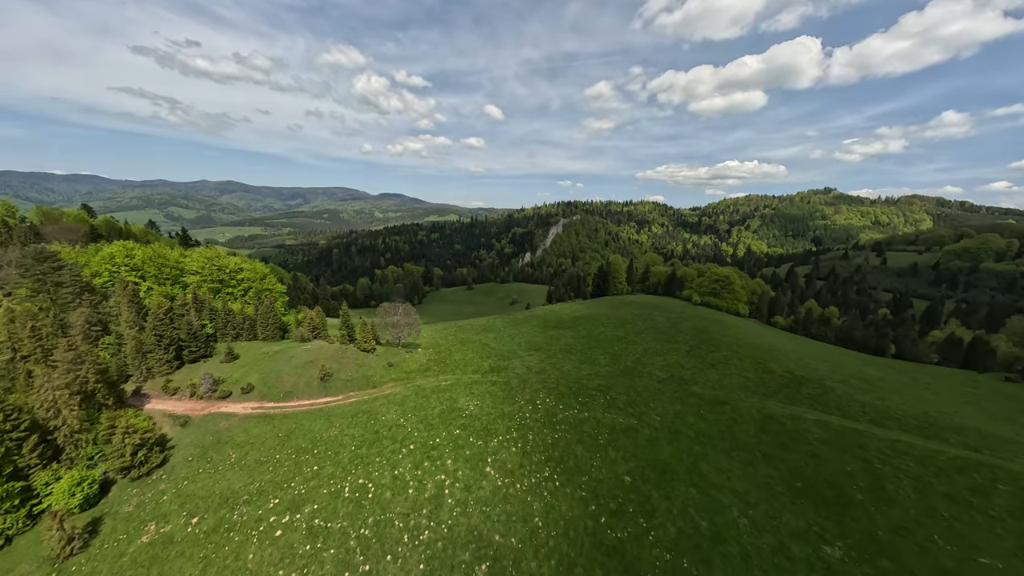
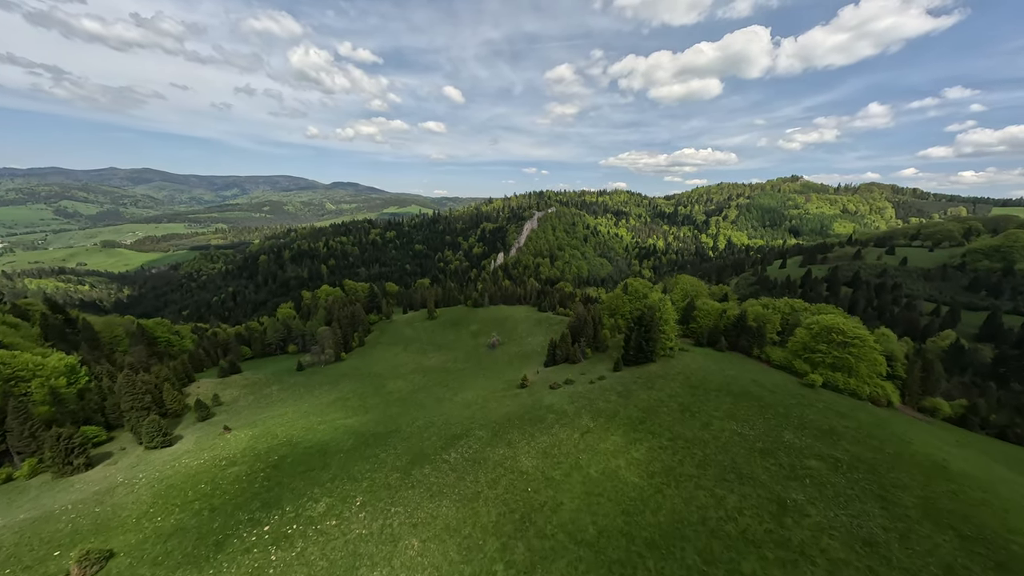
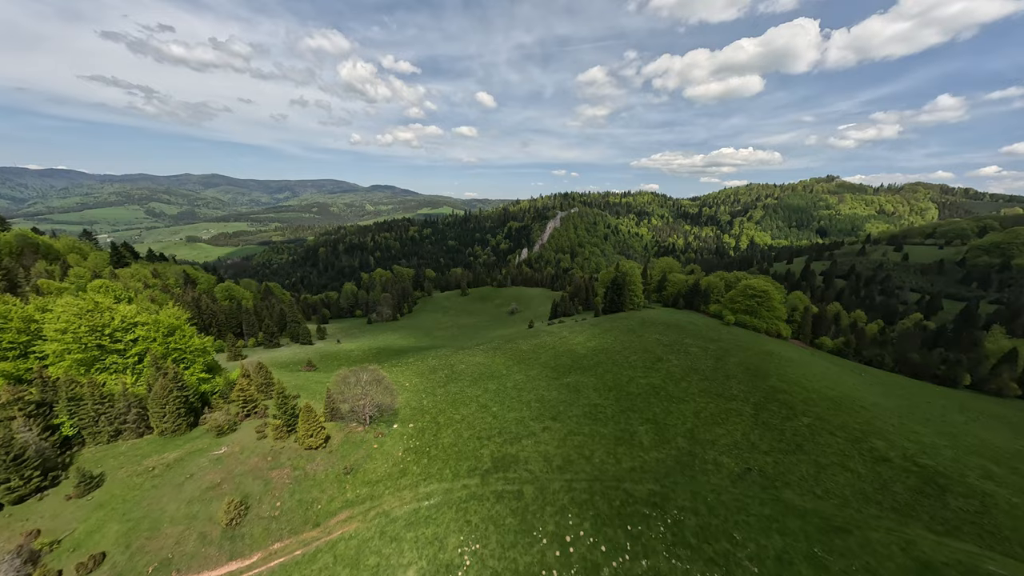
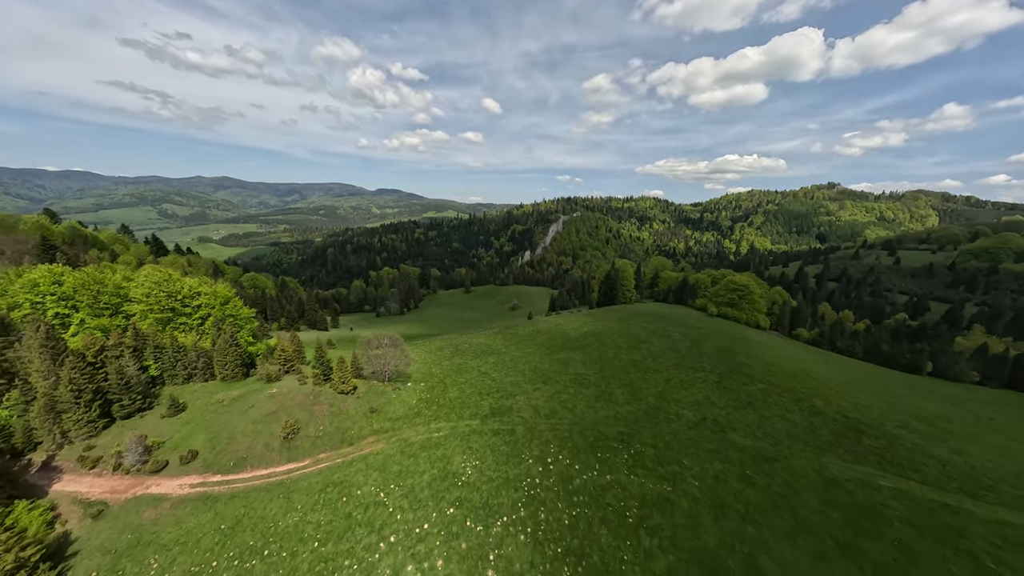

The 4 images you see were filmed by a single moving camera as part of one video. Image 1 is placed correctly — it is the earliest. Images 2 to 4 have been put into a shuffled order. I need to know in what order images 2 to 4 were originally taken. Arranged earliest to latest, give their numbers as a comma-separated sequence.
4, 3, 2
